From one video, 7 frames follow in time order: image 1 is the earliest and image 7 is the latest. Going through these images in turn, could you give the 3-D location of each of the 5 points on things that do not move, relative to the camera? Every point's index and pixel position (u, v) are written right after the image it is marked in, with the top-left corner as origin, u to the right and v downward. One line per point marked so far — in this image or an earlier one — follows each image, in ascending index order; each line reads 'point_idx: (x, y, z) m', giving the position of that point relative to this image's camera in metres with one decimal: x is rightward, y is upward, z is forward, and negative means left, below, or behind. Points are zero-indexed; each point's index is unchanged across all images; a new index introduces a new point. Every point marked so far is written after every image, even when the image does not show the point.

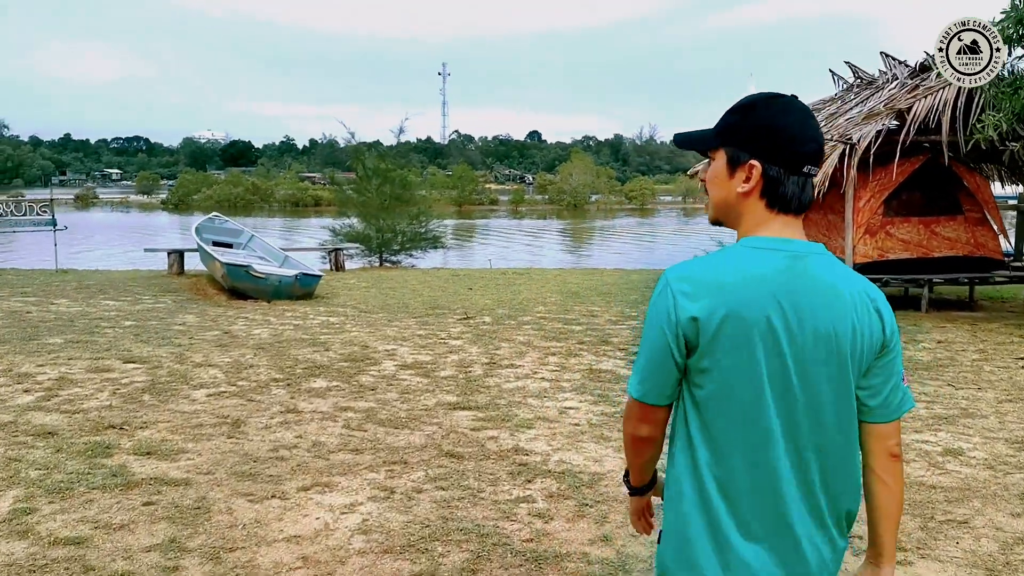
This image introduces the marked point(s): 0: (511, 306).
0: (0.0, -0.2, +9.7) m
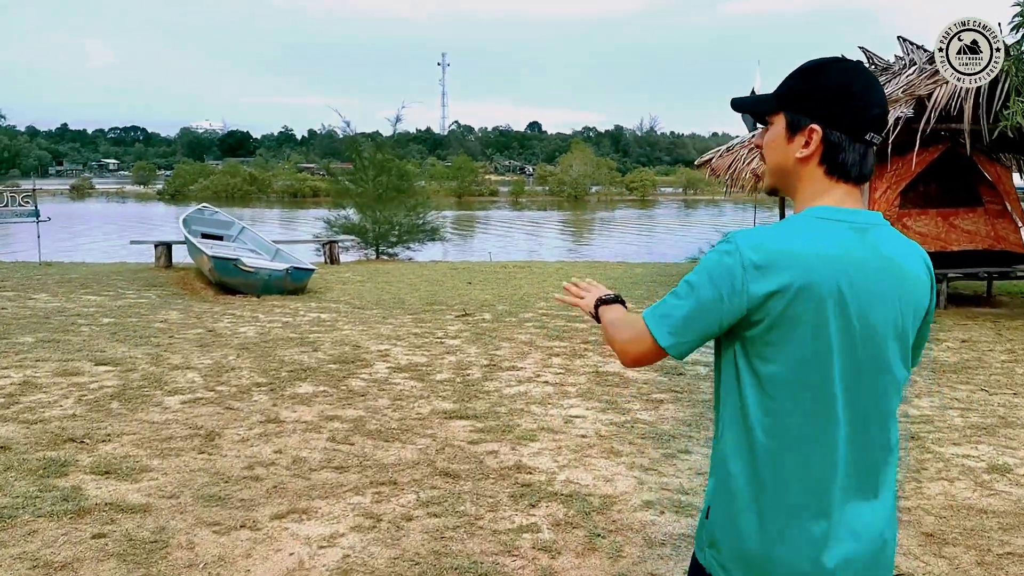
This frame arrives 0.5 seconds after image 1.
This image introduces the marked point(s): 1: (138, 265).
0: (0.0, -0.1, +9.3) m
1: (-5.3, +0.3, +12.5) m
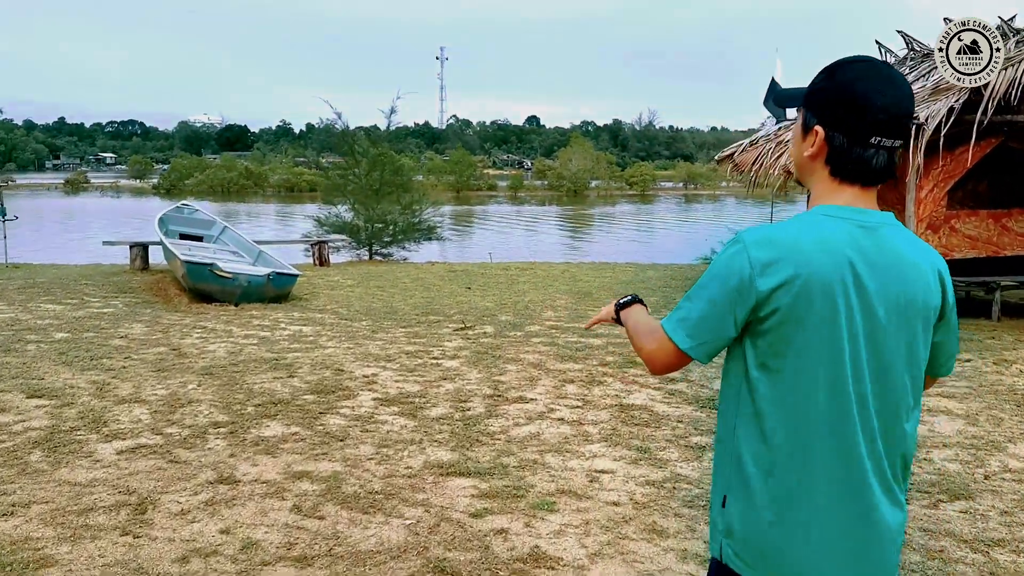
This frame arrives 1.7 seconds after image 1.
0: (0.0, -0.2, +8.4) m
1: (-5.3, +0.3, +11.6) m
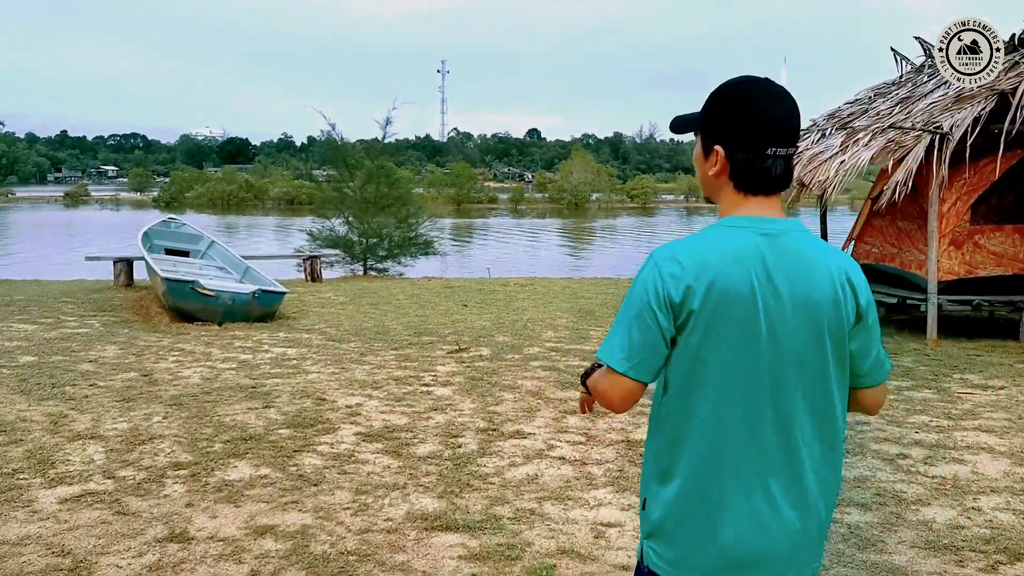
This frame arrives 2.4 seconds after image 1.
0: (0.0, -0.4, +8.0) m
1: (-5.3, +0.1, +11.2) m
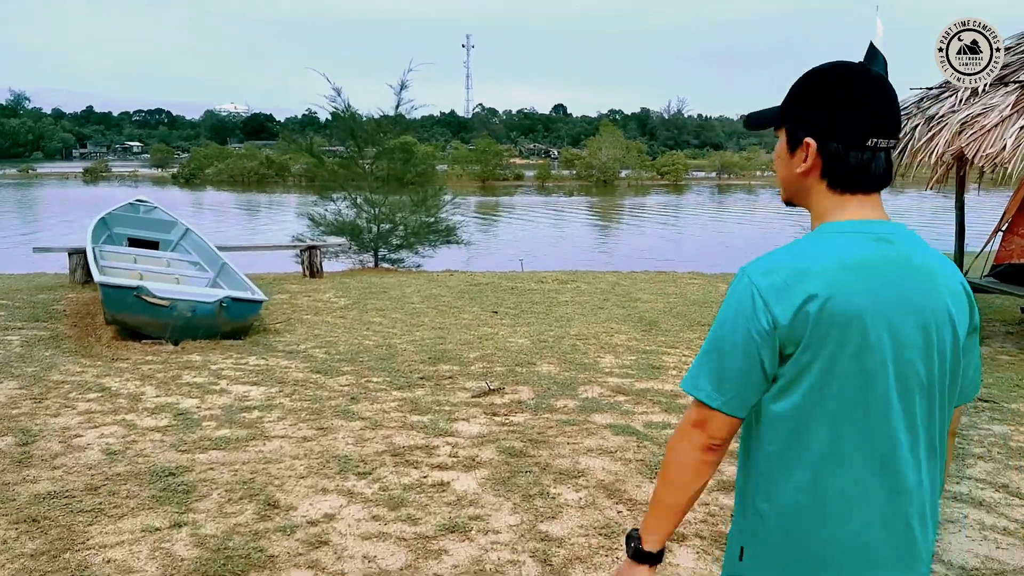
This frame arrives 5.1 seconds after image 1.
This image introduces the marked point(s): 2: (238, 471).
0: (+0.3, -0.5, +6.0) m
1: (-4.9, +0.1, +9.3) m
2: (-1.1, -0.7, +3.7) m
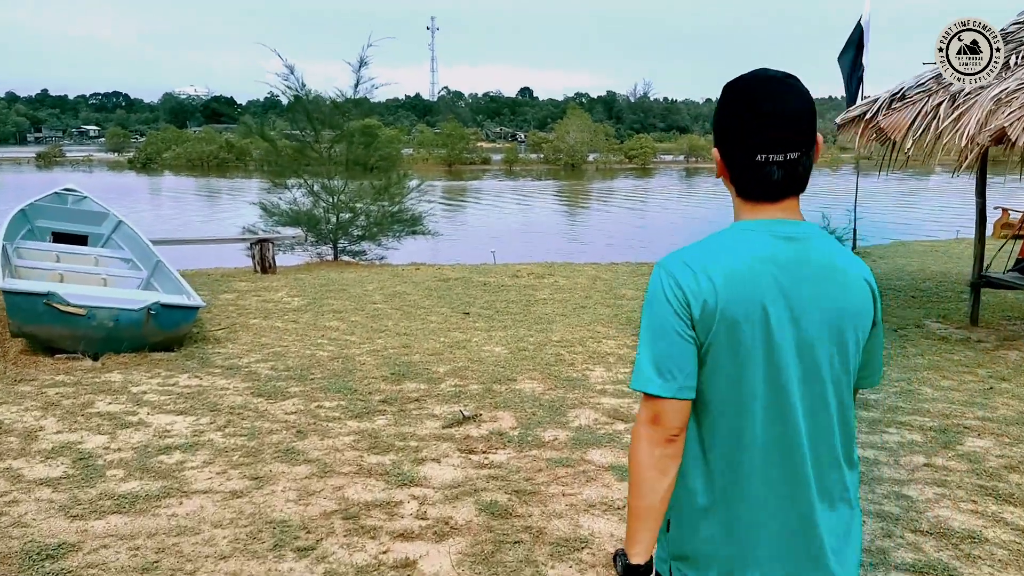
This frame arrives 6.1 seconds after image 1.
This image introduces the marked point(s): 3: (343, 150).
0: (+0.2, -0.5, +5.2) m
1: (-5.1, +0.1, +8.3) m
2: (-1.2, -0.8, +2.8) m
3: (-2.4, +2.0, +12.6) m
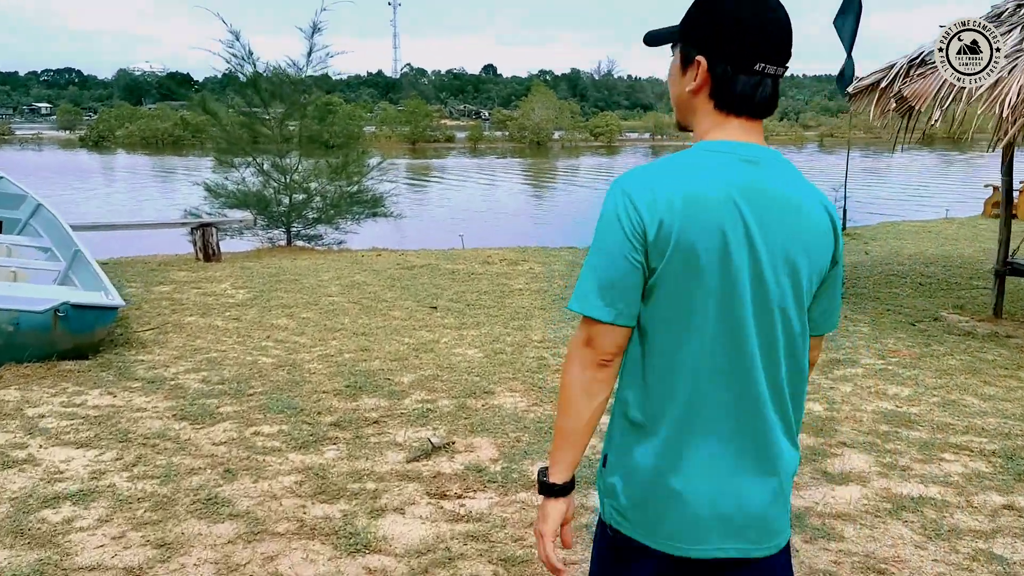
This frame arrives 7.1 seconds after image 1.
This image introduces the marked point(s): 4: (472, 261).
0: (+0.1, -0.5, +4.4) m
1: (-5.4, +0.2, +7.3) m
2: (-1.2, -0.9, +2.0) m
3: (-2.8, +2.2, +11.7) m
4: (-0.3, +0.2, +8.2) m
